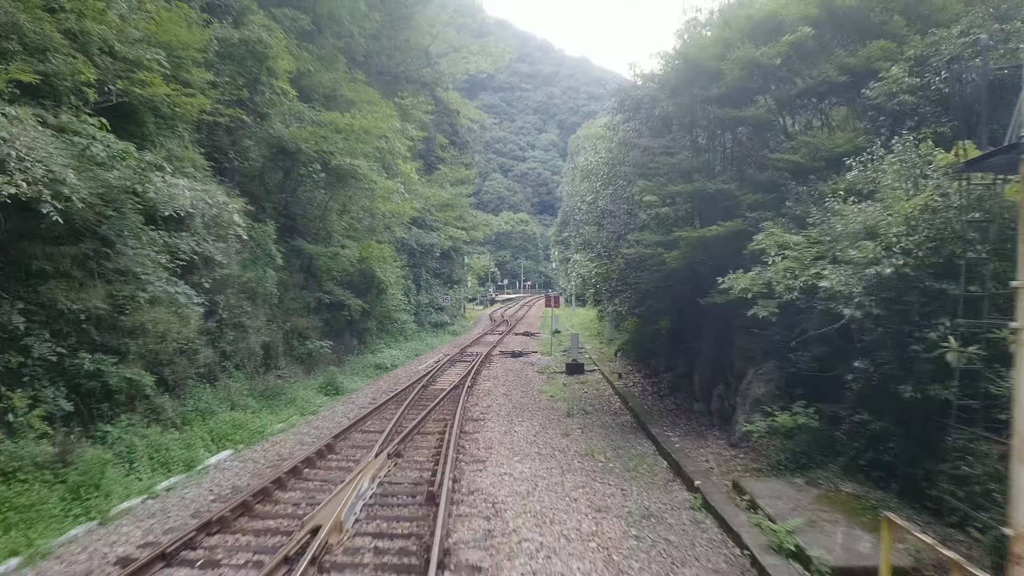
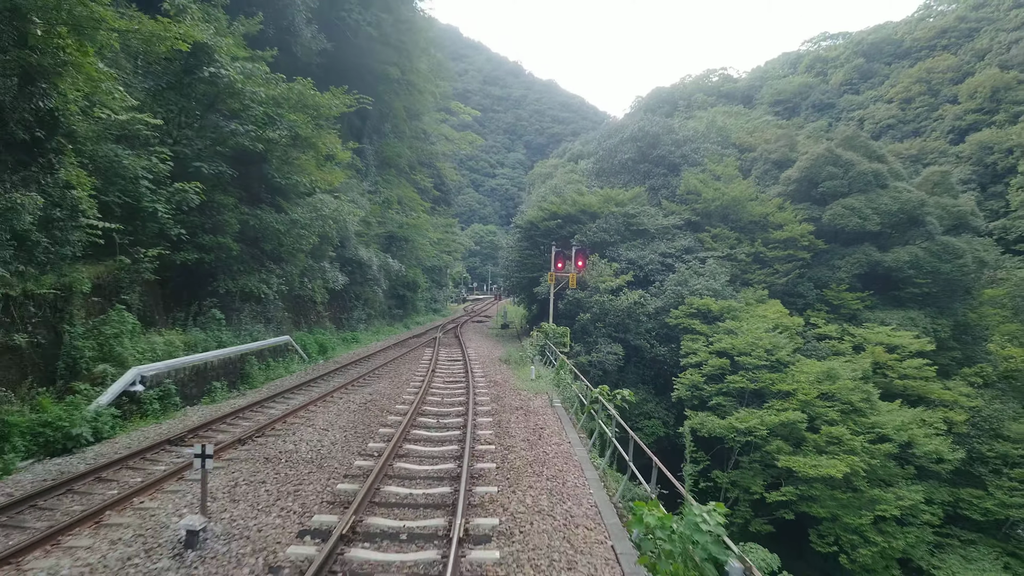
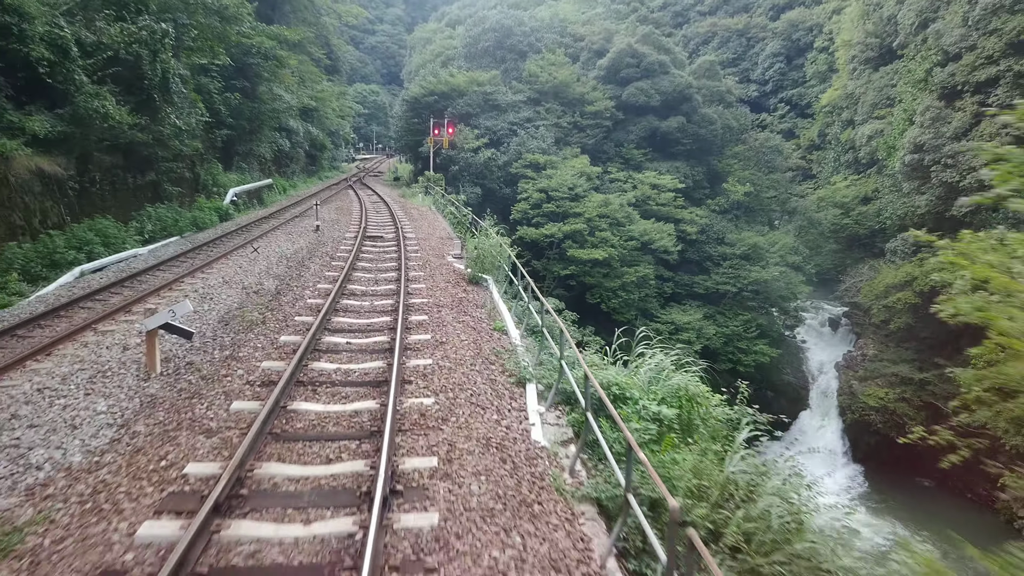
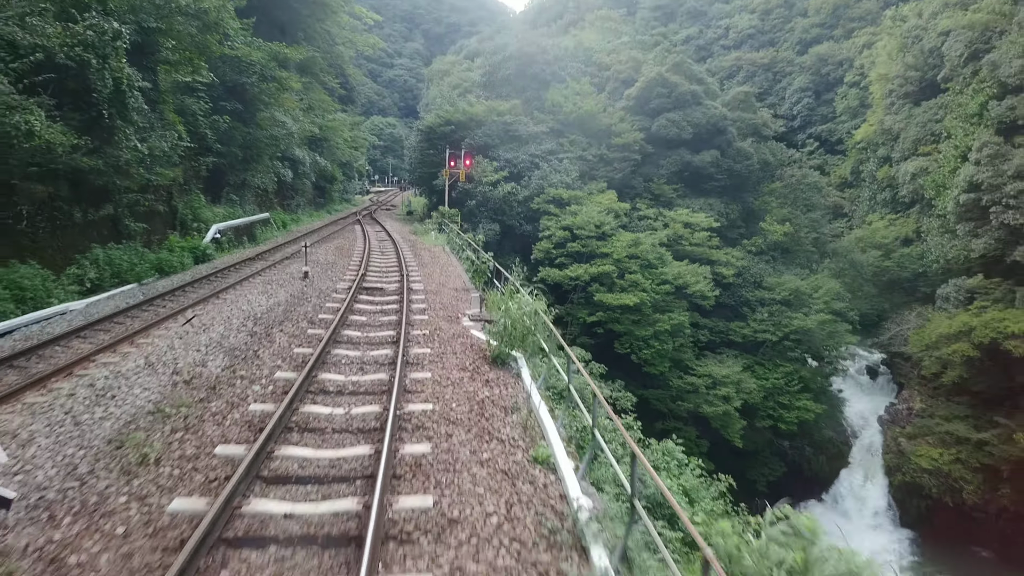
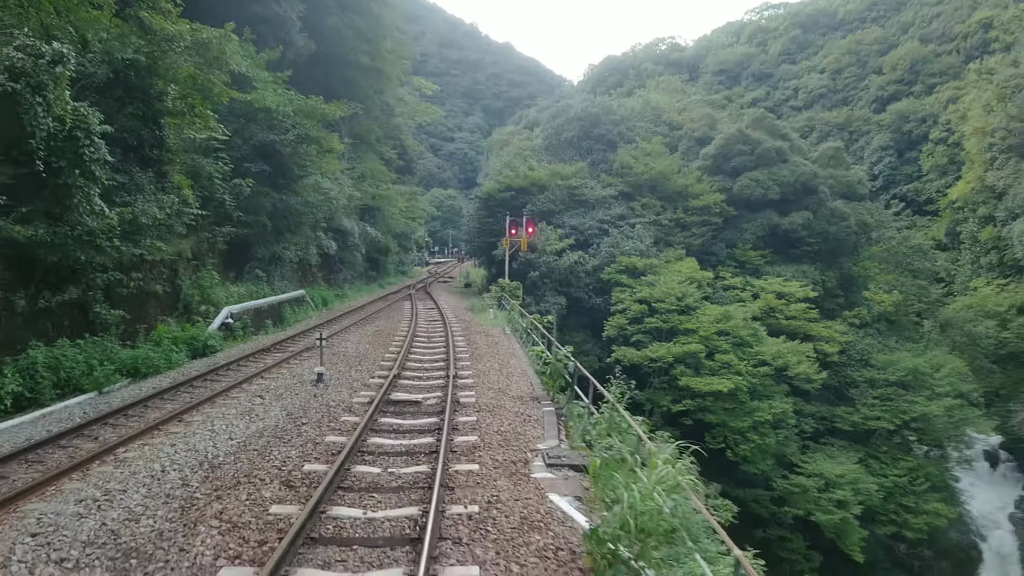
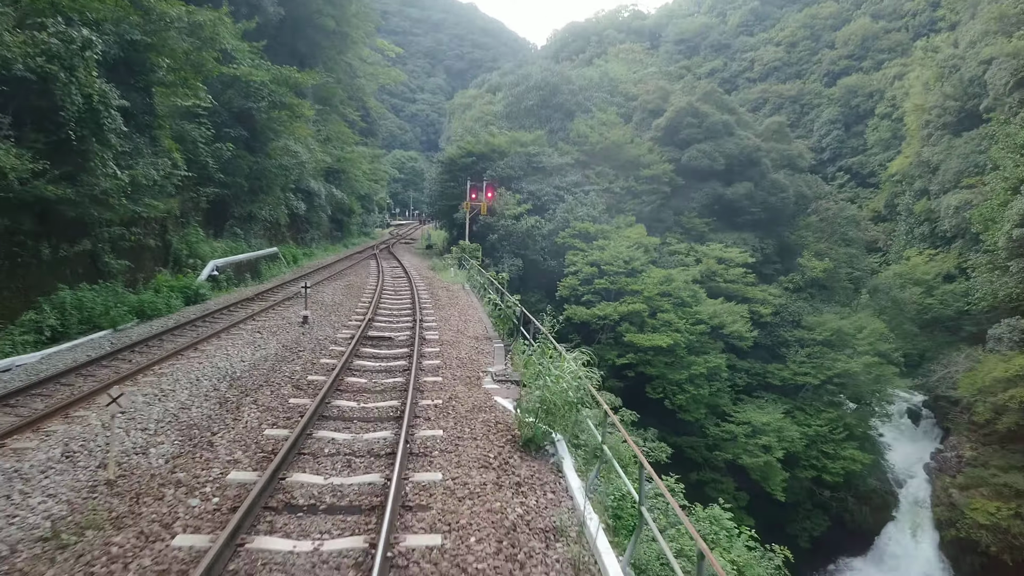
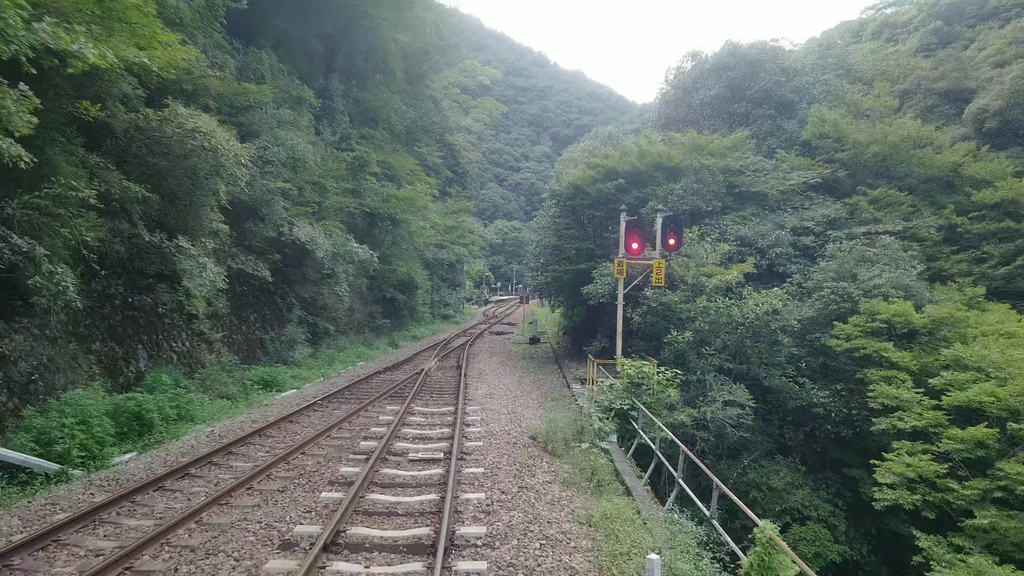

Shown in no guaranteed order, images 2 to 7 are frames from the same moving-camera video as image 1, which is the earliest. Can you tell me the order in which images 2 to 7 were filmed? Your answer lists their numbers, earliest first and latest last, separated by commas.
7, 2, 5, 6, 4, 3
